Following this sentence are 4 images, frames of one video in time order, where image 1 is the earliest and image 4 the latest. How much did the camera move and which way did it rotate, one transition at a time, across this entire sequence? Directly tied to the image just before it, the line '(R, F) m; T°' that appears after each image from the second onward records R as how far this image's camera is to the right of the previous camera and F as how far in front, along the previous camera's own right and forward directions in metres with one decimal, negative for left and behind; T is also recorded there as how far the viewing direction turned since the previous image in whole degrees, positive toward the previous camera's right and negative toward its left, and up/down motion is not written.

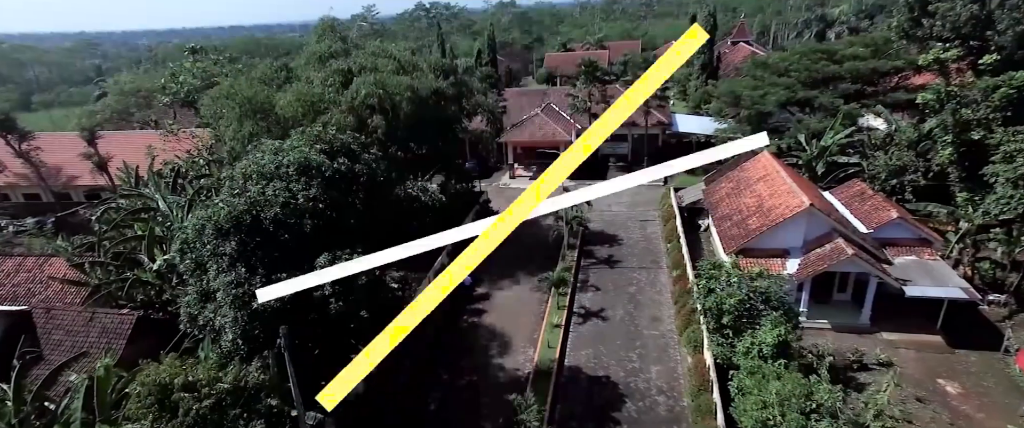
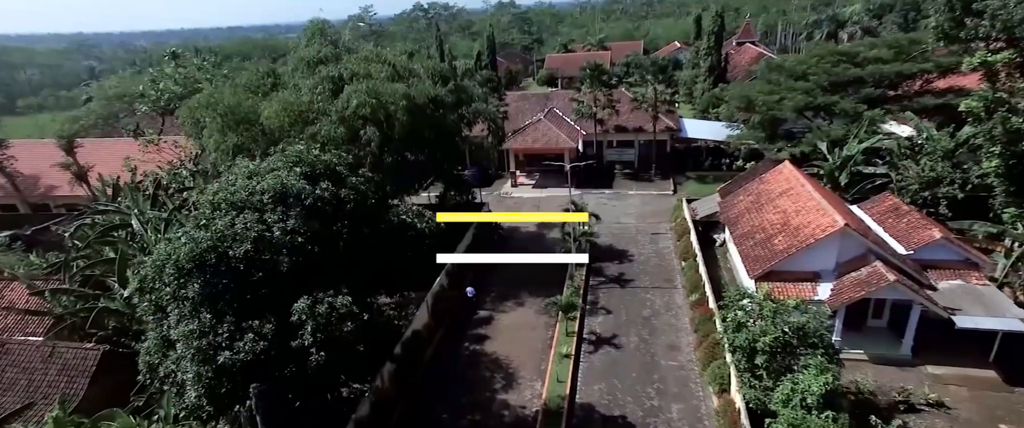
(-0.2, +1.5) m; 0°
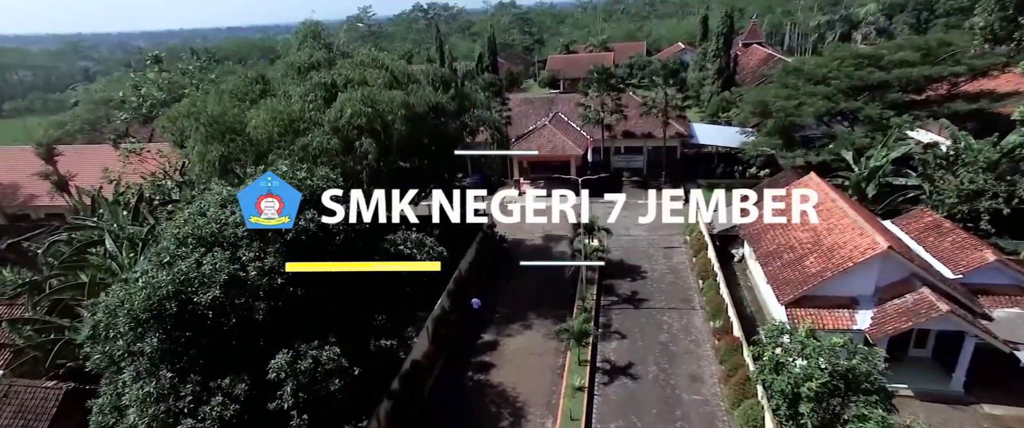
(-0.2, +1.4) m; 0°
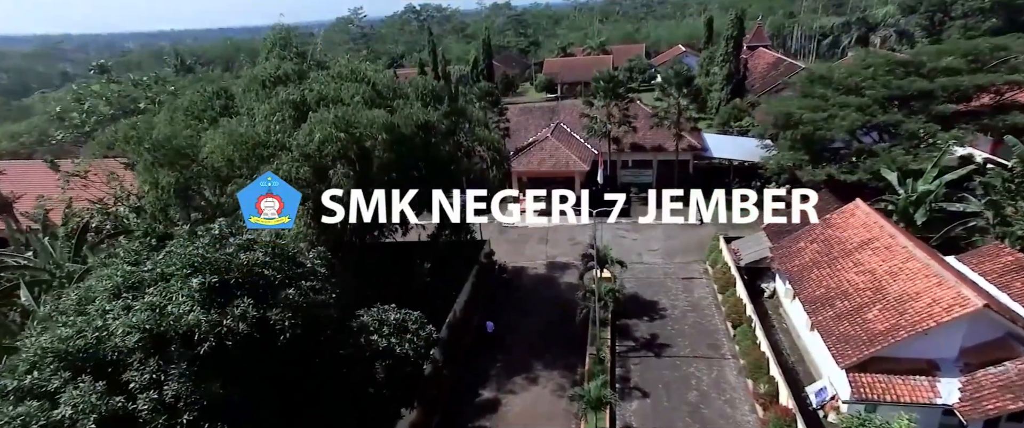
(-0.2, +2.5) m; +1°
